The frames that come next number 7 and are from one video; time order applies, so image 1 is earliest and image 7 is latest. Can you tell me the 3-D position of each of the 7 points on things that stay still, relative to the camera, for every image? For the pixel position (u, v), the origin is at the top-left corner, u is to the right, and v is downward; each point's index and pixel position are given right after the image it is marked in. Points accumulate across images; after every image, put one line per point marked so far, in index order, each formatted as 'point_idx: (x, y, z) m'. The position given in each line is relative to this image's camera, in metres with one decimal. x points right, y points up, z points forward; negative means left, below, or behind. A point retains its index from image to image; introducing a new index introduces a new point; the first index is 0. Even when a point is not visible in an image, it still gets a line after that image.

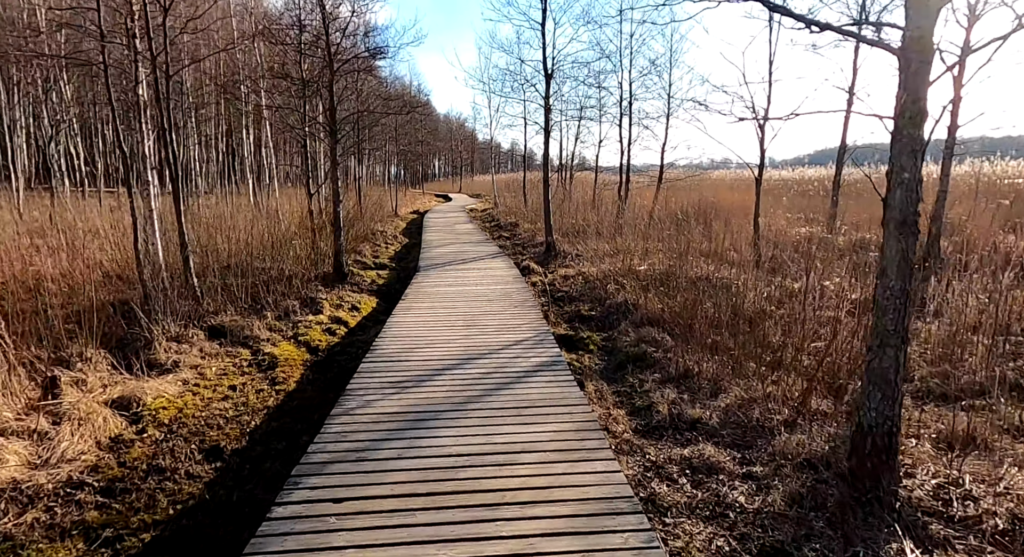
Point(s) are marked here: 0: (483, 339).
0: (-0.2, -0.5, +5.1) m
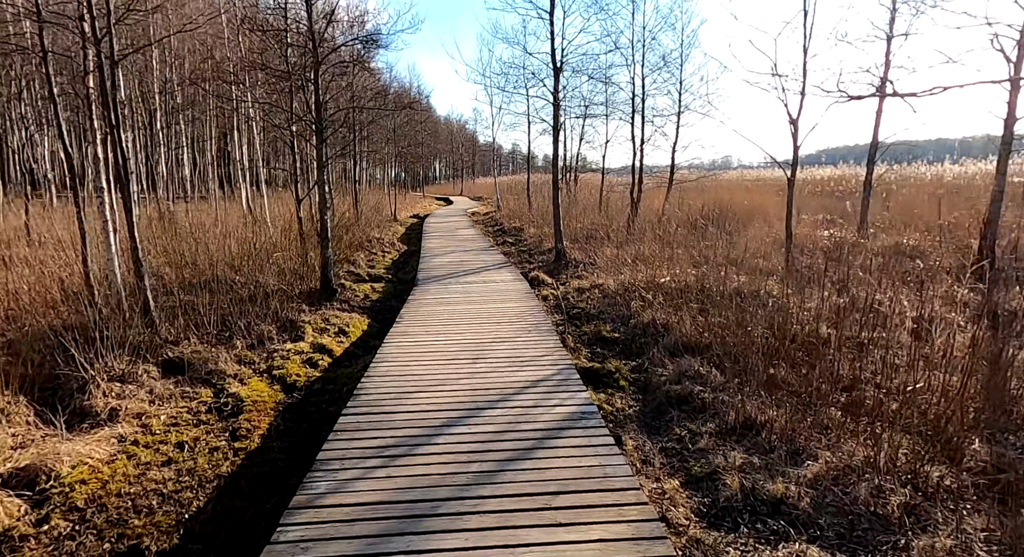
0: (-0.1, -0.7, +4.1) m
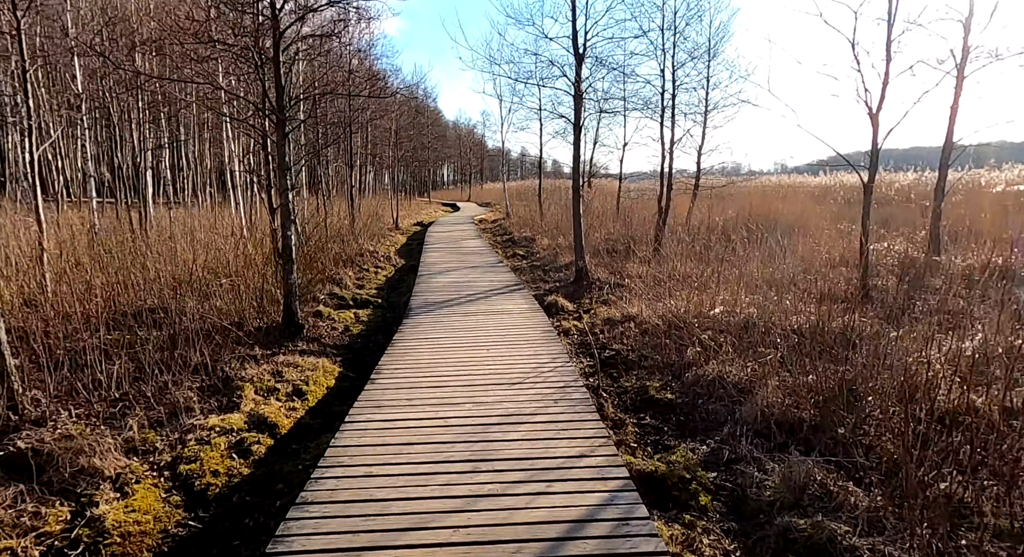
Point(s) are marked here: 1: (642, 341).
0: (0.0, -0.9, +2.5) m
1: (+1.2, -0.6, +6.0) m
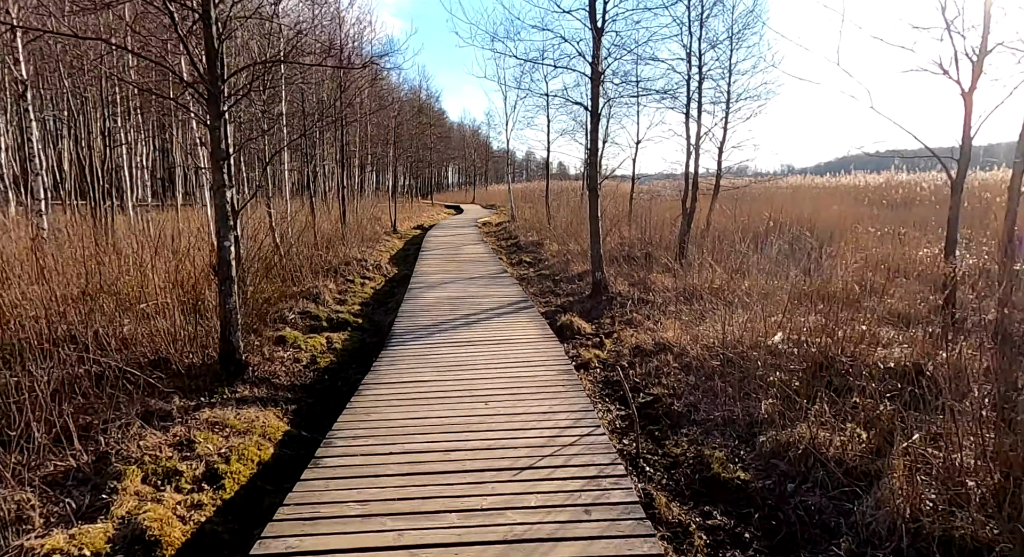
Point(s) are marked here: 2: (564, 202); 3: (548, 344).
0: (0.0, -1.1, +1.1) m
1: (+1.3, -0.8, +4.6) m
2: (+1.6, +2.3, +19.0) m
3: (+0.3, -0.6, +5.5) m
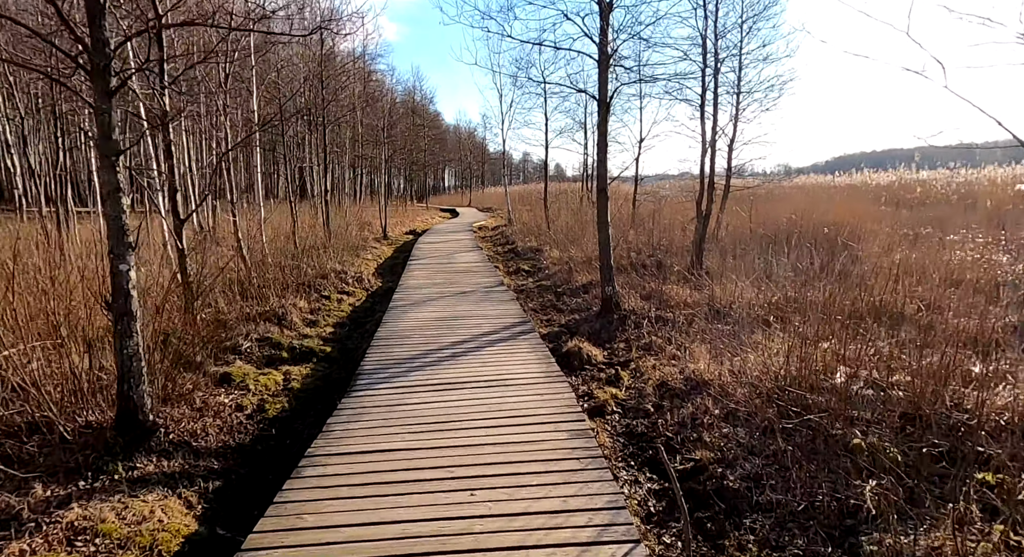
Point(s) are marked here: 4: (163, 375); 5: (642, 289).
0: (0.0, -1.2, 0.0) m
1: (+1.3, -0.9, +3.5) m
2: (+1.5, +2.1, +17.9) m
3: (+0.3, -0.7, +4.4) m
4: (-2.4, -0.7, +4.3) m
5: (+1.8, -0.1, +8.7) m
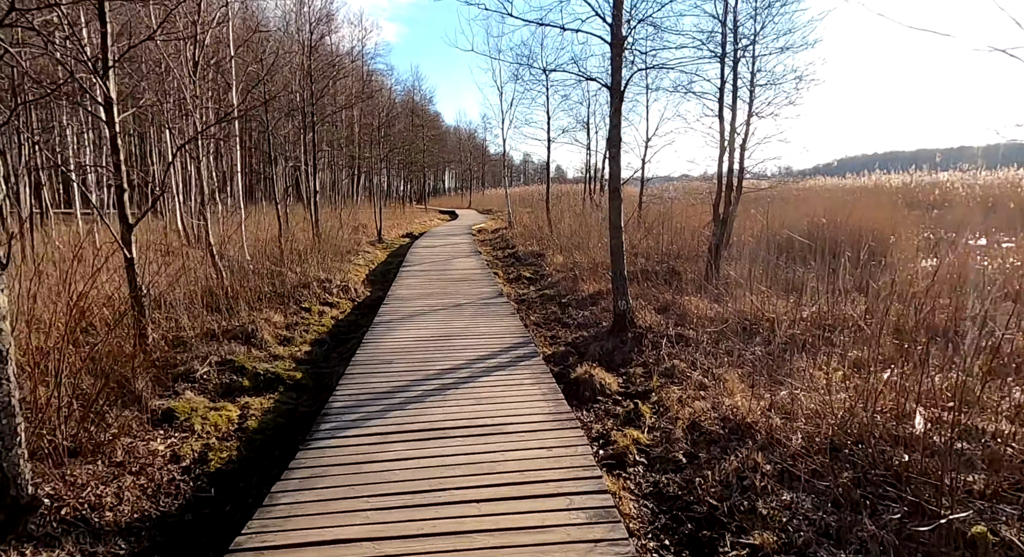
0: (0.0, -1.3, -0.8) m
1: (+1.3, -1.0, +2.7) m
2: (+1.5, +2.0, +17.1) m
3: (+0.3, -0.9, +3.6) m
4: (-2.4, -0.8, +3.4) m
5: (+1.8, -0.3, +7.8) m
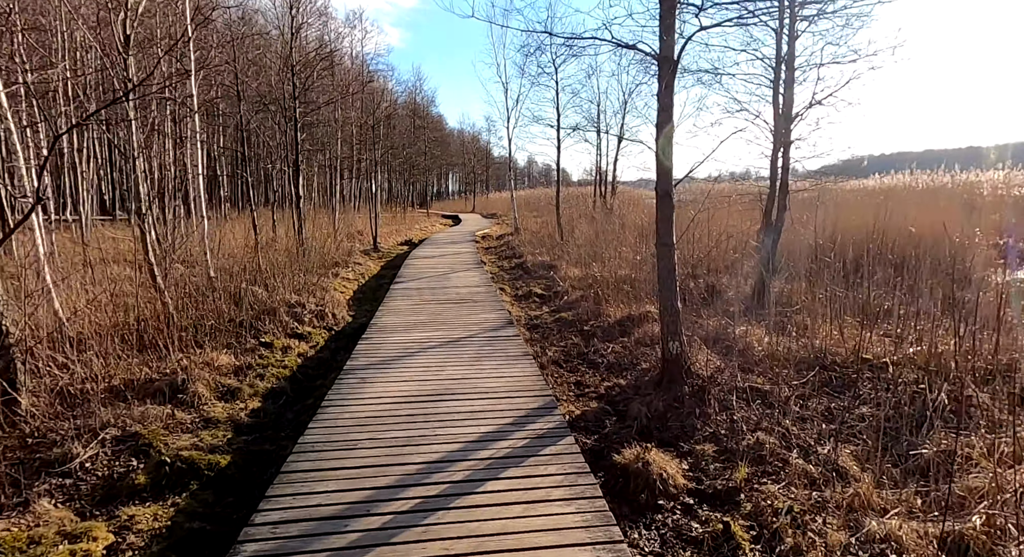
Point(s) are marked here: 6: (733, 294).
0: (0.0, -1.5, -2.4) m
1: (+1.4, -1.3, +1.1) m
2: (+1.7, +1.7, +15.5) m
3: (+0.4, -1.1, +2.0) m
4: (-2.3, -1.0, +1.9) m
5: (+1.9, -0.5, +6.2) m
6: (+2.8, 0.0, +8.0) m
